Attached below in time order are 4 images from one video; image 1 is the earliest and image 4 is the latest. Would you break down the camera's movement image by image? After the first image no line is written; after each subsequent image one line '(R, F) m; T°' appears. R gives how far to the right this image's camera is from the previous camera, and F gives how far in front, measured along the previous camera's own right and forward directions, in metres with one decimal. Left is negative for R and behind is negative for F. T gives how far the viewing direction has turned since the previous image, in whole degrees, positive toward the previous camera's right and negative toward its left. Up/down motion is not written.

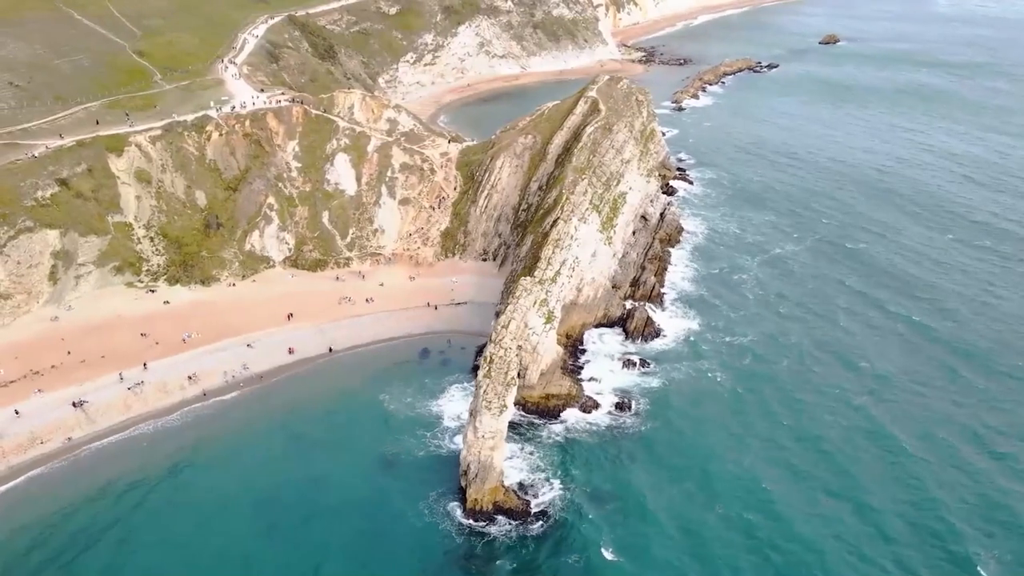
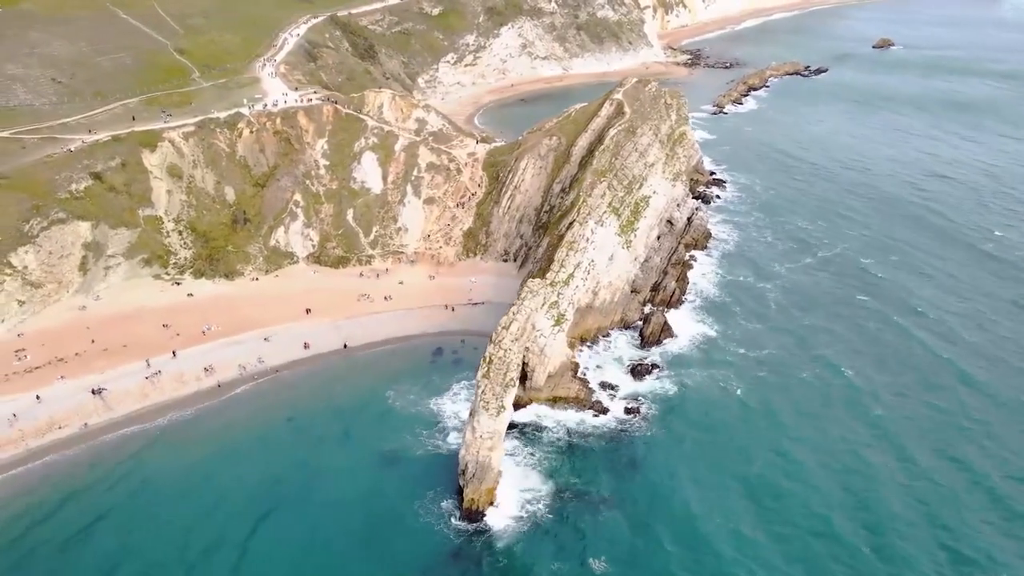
(+1.6, +0.1) m; -3°
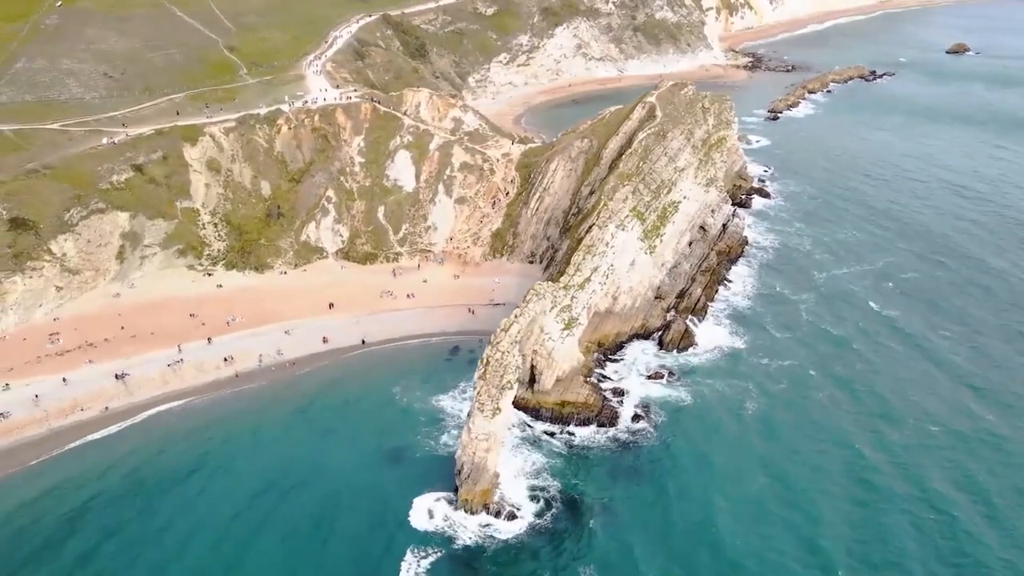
(+2.1, +0.2) m; -4°
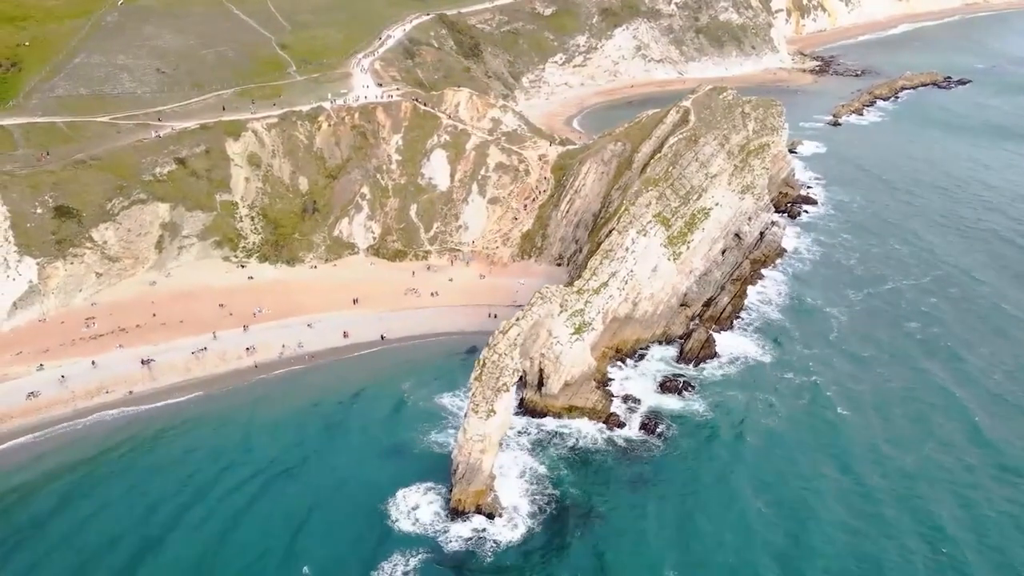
(+2.3, 0.0) m; -4°
